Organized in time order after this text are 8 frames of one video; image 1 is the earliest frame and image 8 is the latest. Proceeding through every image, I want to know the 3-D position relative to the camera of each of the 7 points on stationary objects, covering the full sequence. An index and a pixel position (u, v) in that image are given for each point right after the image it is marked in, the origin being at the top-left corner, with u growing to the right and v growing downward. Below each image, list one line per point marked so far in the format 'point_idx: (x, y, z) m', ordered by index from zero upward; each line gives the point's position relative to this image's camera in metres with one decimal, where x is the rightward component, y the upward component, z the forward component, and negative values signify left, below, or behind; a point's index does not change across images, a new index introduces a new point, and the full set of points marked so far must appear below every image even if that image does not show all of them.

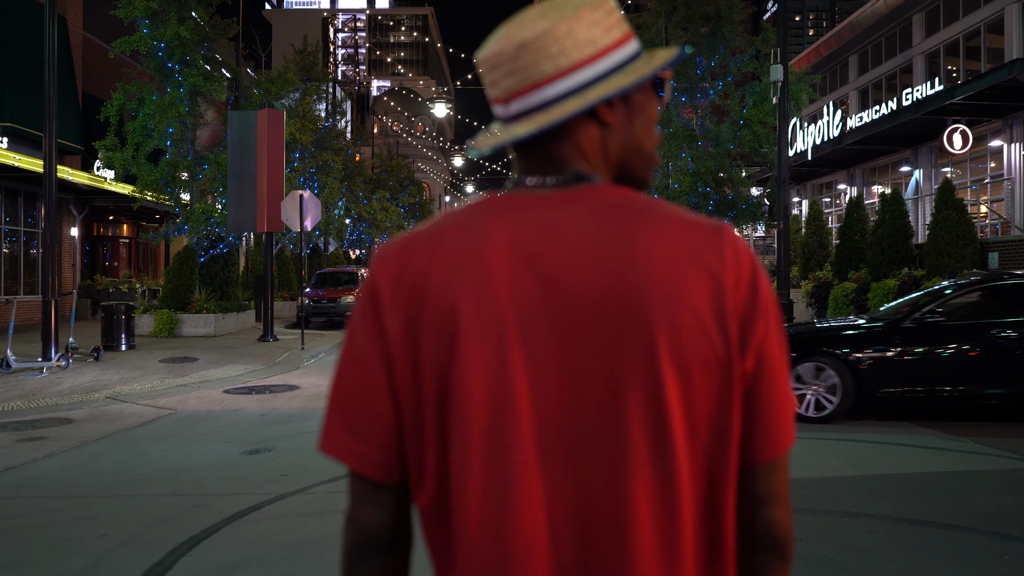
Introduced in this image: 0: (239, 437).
0: (-2.8, -1.5, +8.6) m
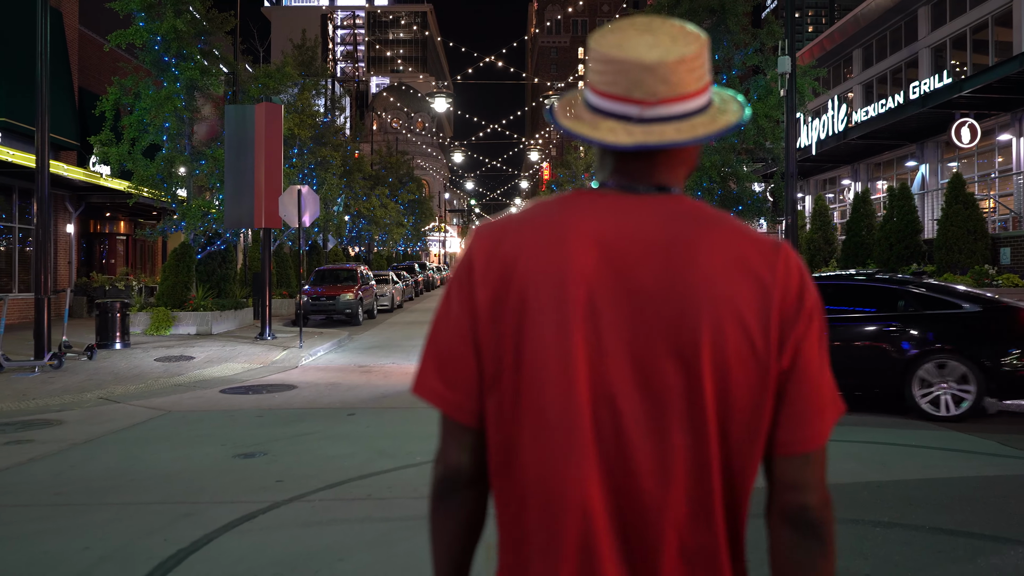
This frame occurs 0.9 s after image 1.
0: (-2.8, -1.5, +8.3) m
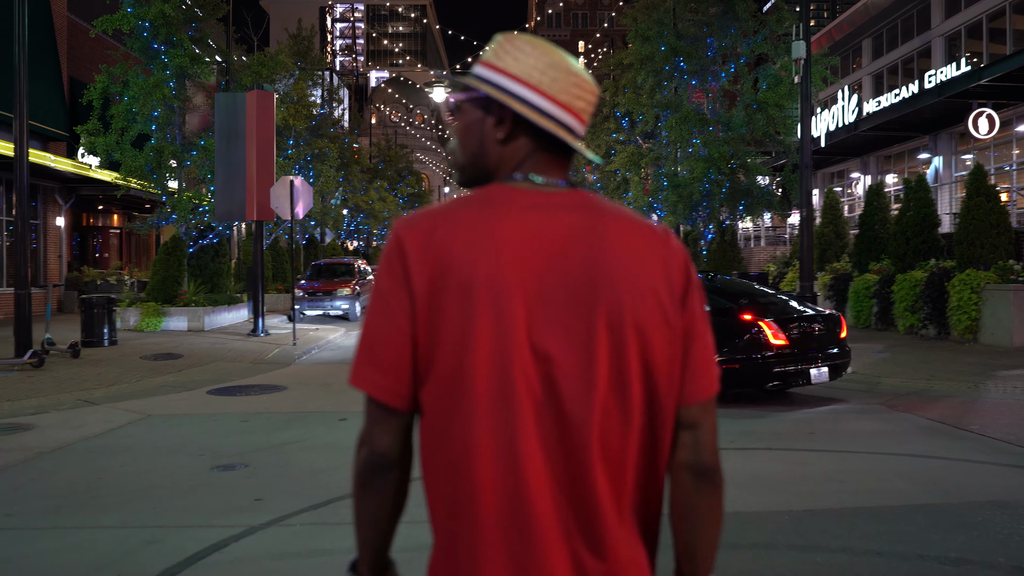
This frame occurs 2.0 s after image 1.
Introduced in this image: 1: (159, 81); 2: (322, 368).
0: (-2.7, -1.5, +7.7) m
1: (-8.3, +4.9, +19.8) m
2: (-3.1, -1.3, +13.8) m
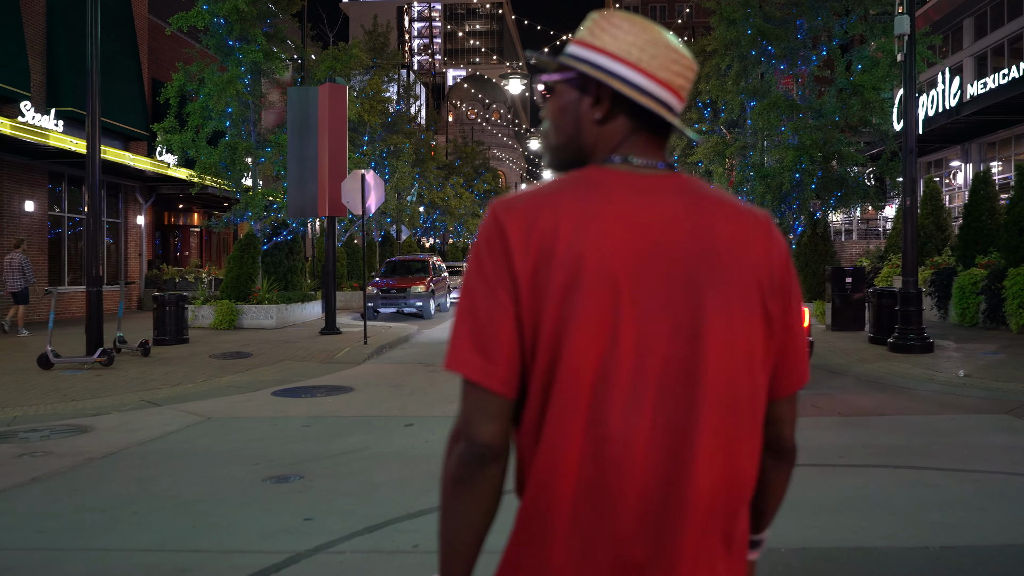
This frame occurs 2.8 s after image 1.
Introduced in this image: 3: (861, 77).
0: (-2.1, -1.4, +7.2) m
1: (-6.6, +5.0, +19.7) m
2: (-1.9, -1.3, +13.4) m
3: (+8.1, +4.9, +19.5) m
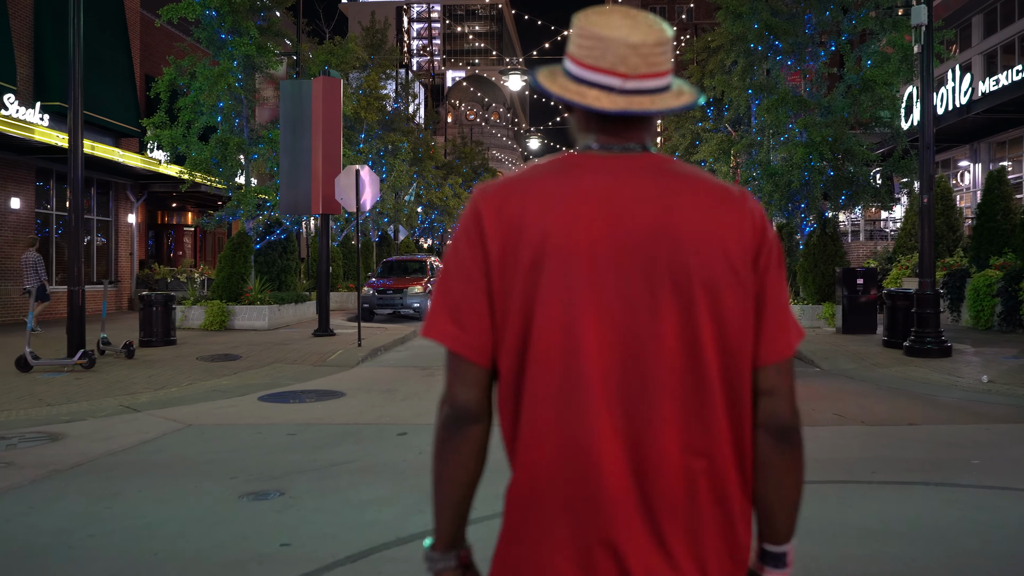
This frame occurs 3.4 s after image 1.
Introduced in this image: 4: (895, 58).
0: (-2.1, -1.4, +6.6) m
1: (-6.6, +5.0, +19.2) m
2: (-1.9, -1.3, +12.8) m
3: (+8.1, +4.9, +18.9) m
4: (+8.7, +5.2, +19.1) m
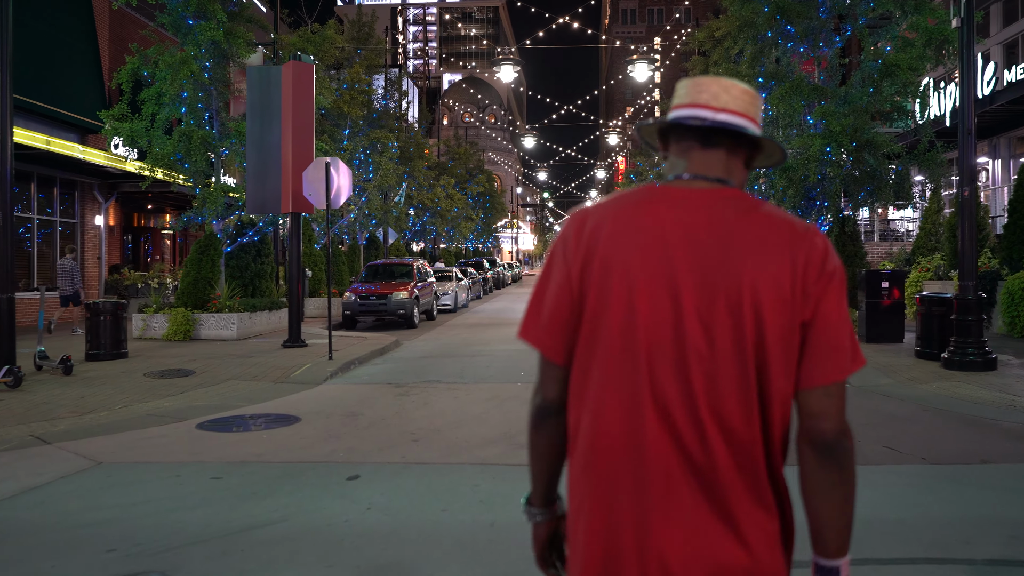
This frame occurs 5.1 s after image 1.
0: (-2.2, -1.5, +5.0) m
1: (-6.8, +4.8, +17.6) m
2: (-2.1, -1.3, +11.2) m
3: (+7.9, +4.8, +17.4) m
4: (+8.5, +5.1, +17.6) m
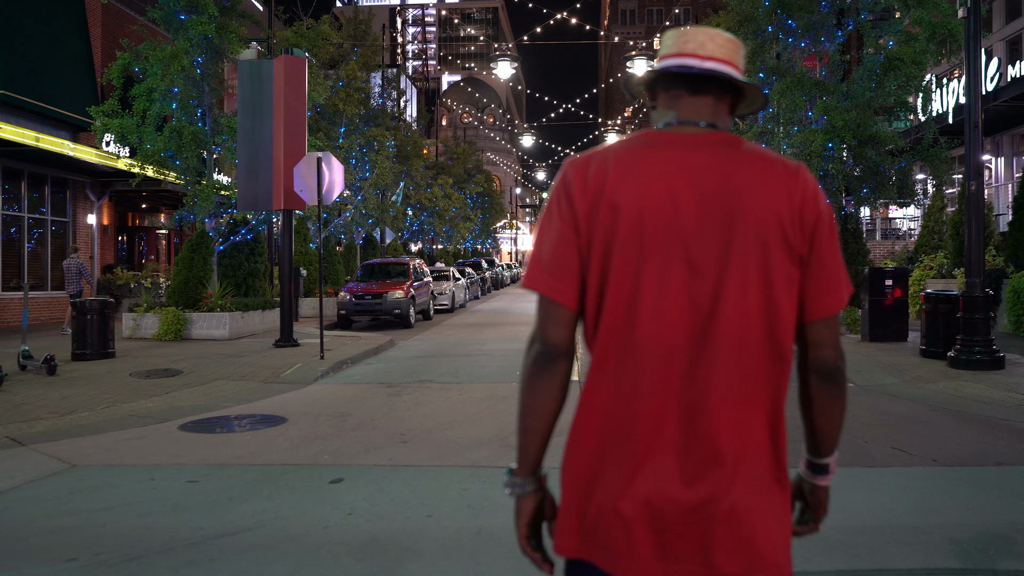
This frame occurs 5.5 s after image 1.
0: (-2.3, -1.4, +4.7) m
1: (-6.8, +4.9, +17.3) m
2: (-2.2, -1.3, +10.9) m
3: (+7.8, +4.8, +17.1) m
4: (+8.4, +5.2, +17.3) m
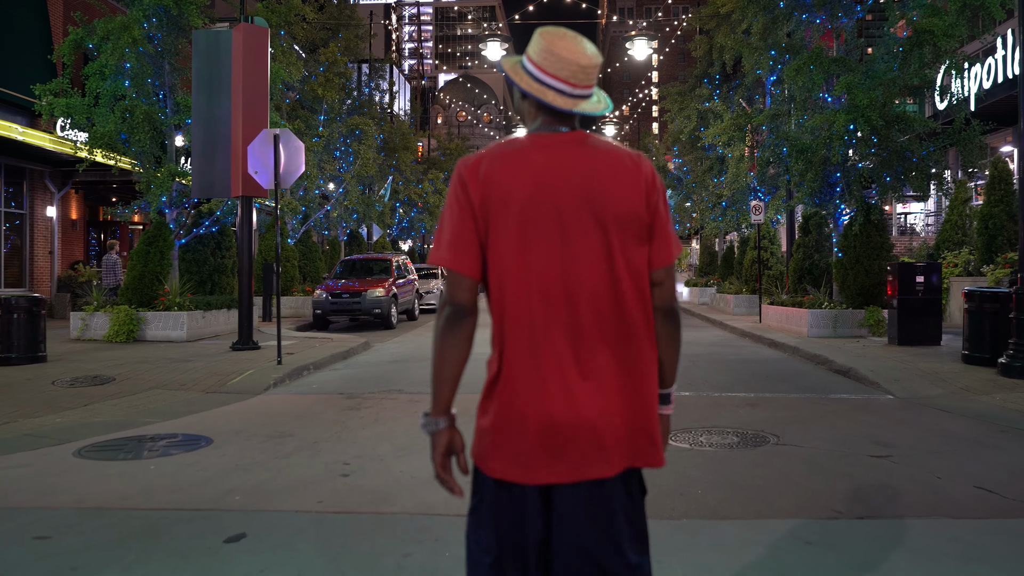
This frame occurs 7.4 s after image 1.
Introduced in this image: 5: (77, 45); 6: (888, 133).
0: (-2.5, -1.4, +3.1) m
1: (-7.0, +4.9, +15.7) m
2: (-2.4, -1.2, +9.3) m
3: (+7.6, +4.9, +15.5) m
4: (+8.2, +5.2, +15.7) m
5: (-8.8, +4.9, +16.9) m
6: (+7.0, +2.9, +15.8) m
